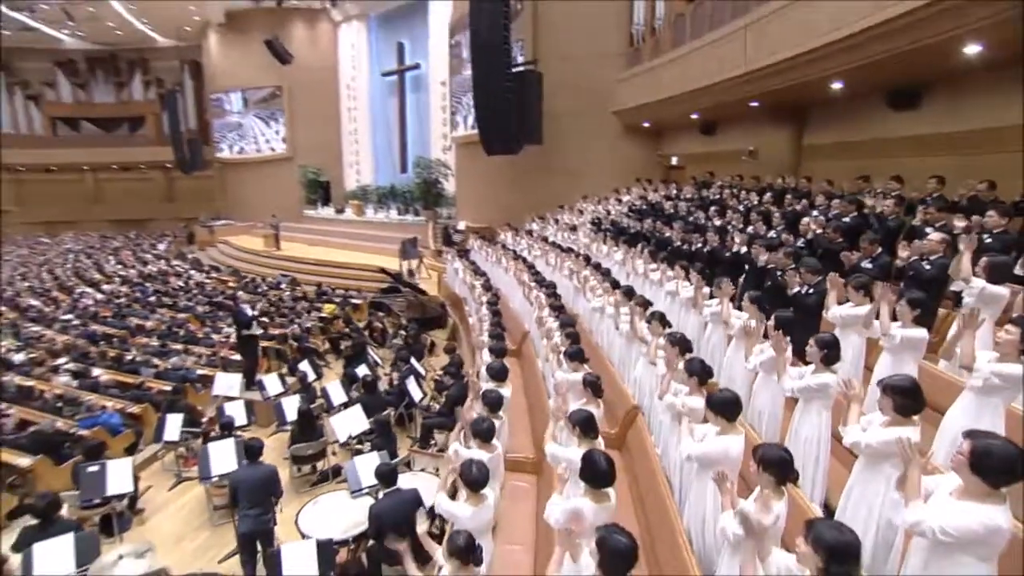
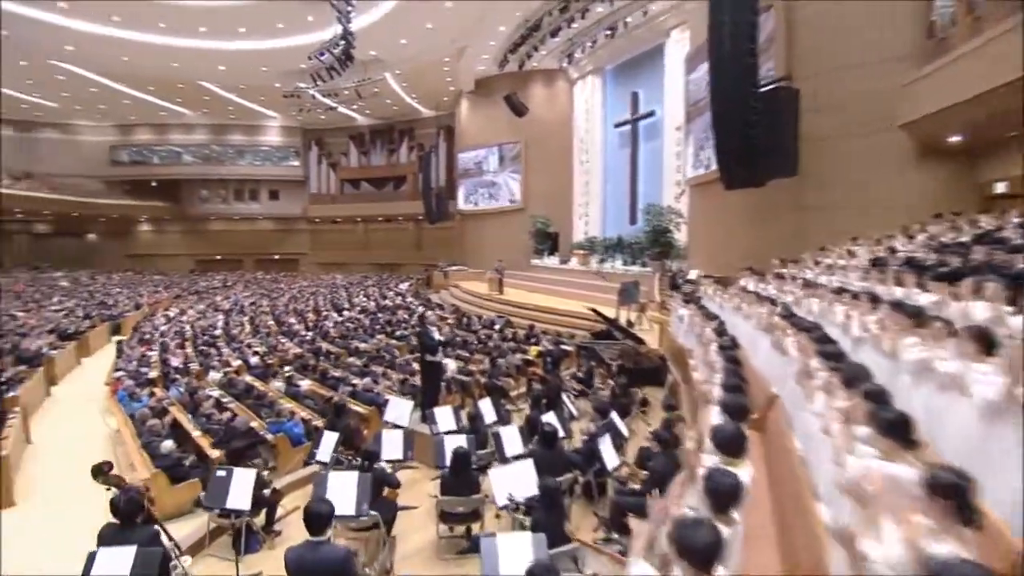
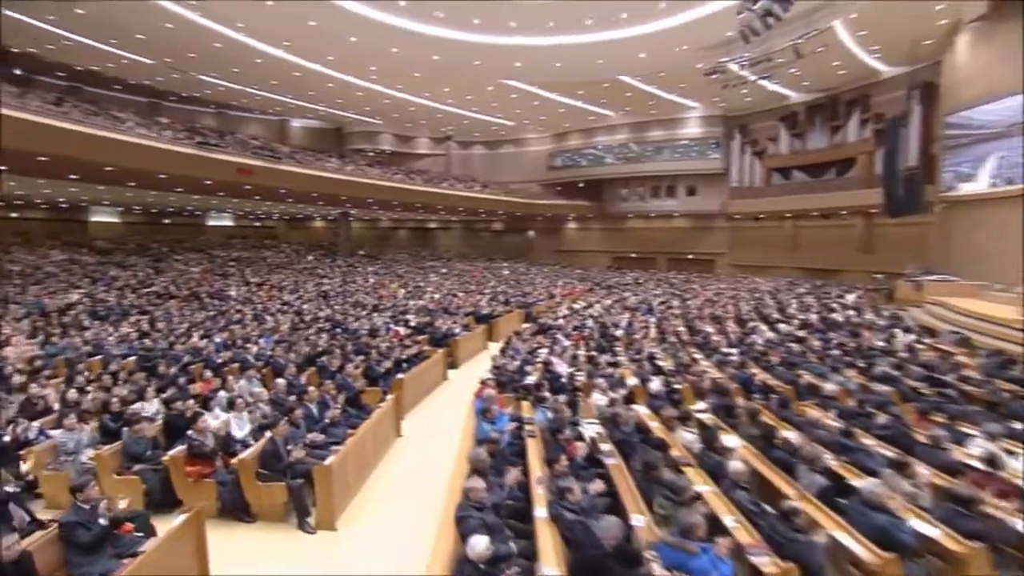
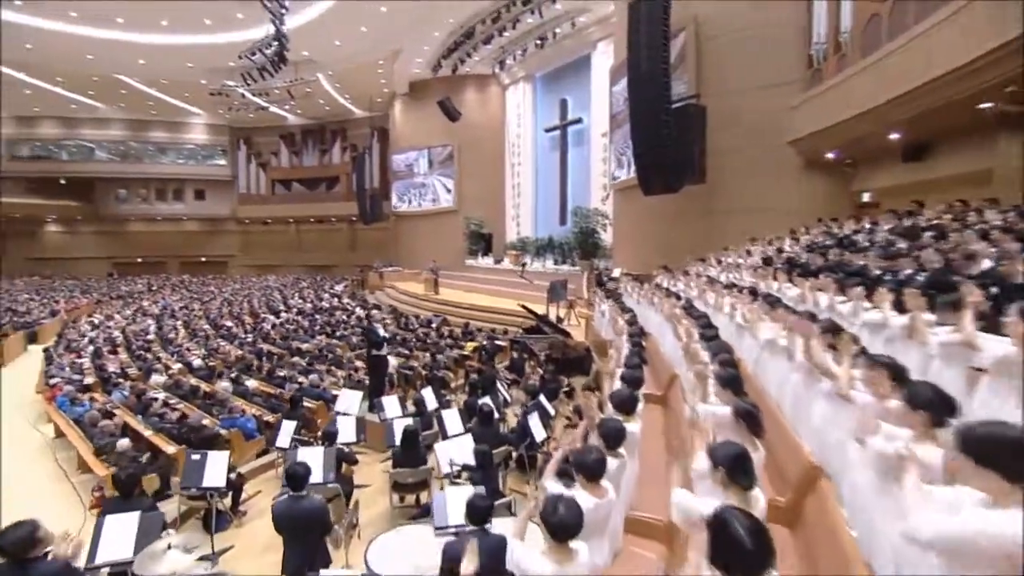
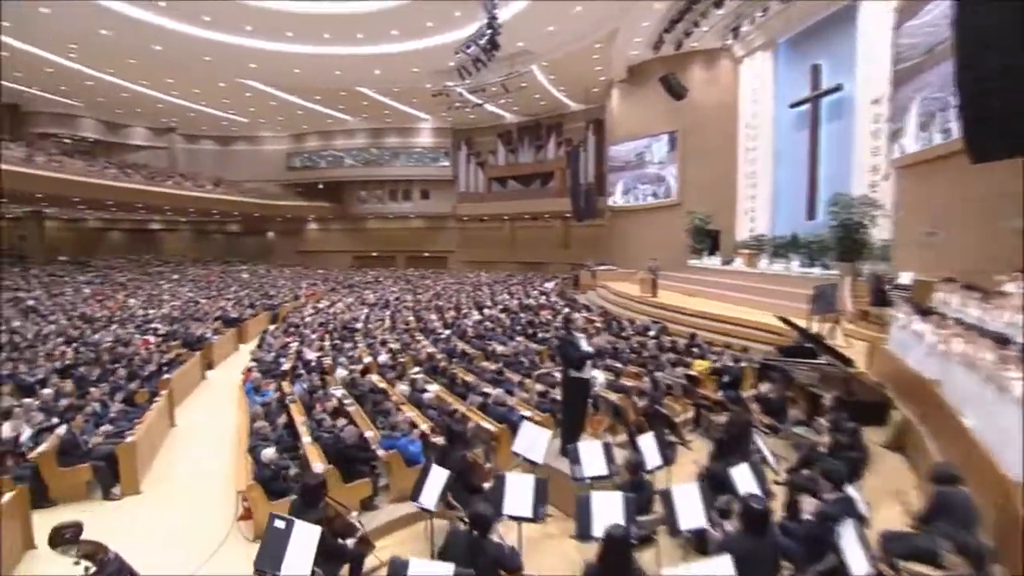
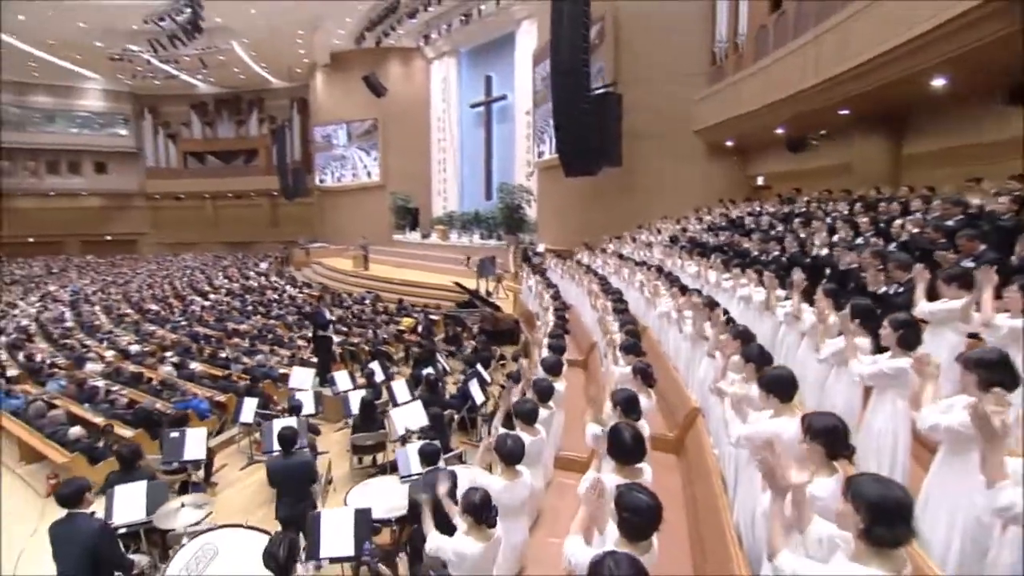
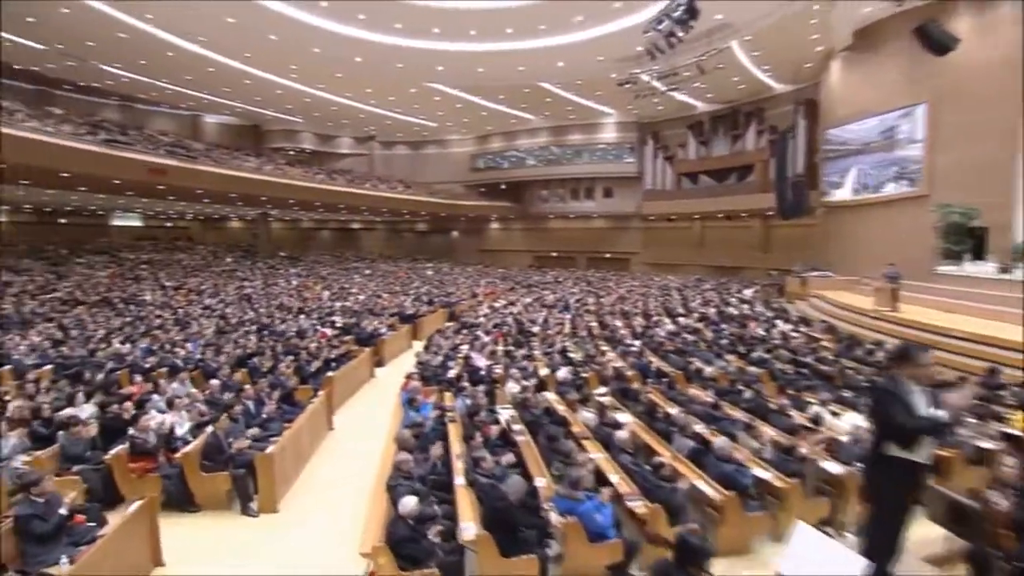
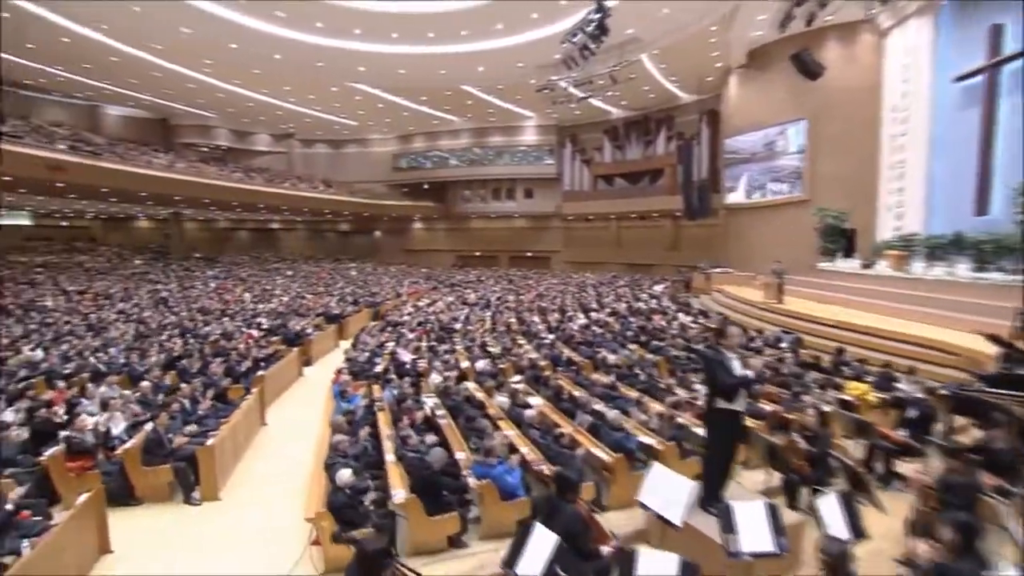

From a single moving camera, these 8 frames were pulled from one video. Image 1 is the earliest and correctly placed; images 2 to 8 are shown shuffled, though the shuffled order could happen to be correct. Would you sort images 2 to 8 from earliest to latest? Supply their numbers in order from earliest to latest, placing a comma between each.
6, 4, 2, 5, 8, 7, 3
